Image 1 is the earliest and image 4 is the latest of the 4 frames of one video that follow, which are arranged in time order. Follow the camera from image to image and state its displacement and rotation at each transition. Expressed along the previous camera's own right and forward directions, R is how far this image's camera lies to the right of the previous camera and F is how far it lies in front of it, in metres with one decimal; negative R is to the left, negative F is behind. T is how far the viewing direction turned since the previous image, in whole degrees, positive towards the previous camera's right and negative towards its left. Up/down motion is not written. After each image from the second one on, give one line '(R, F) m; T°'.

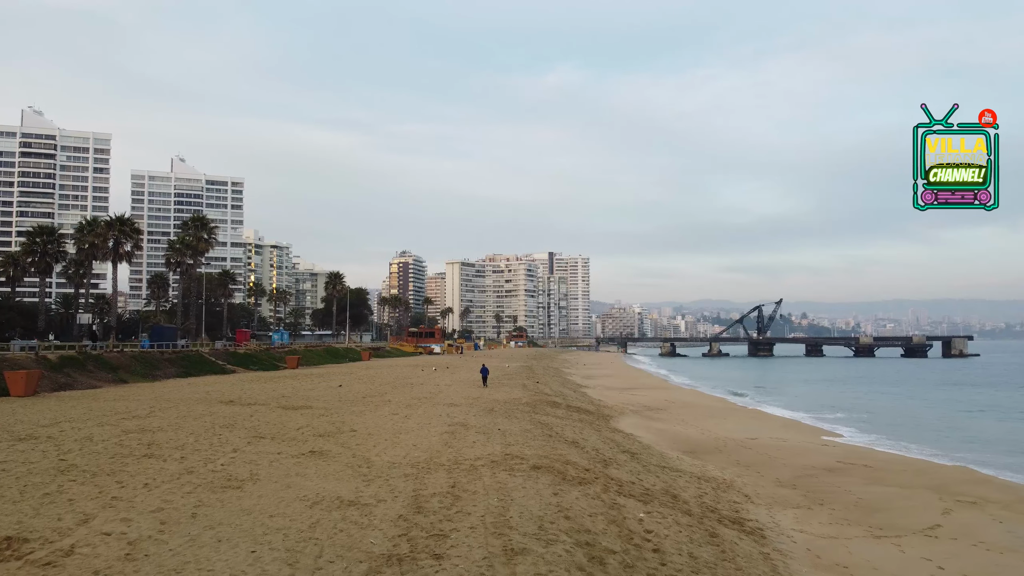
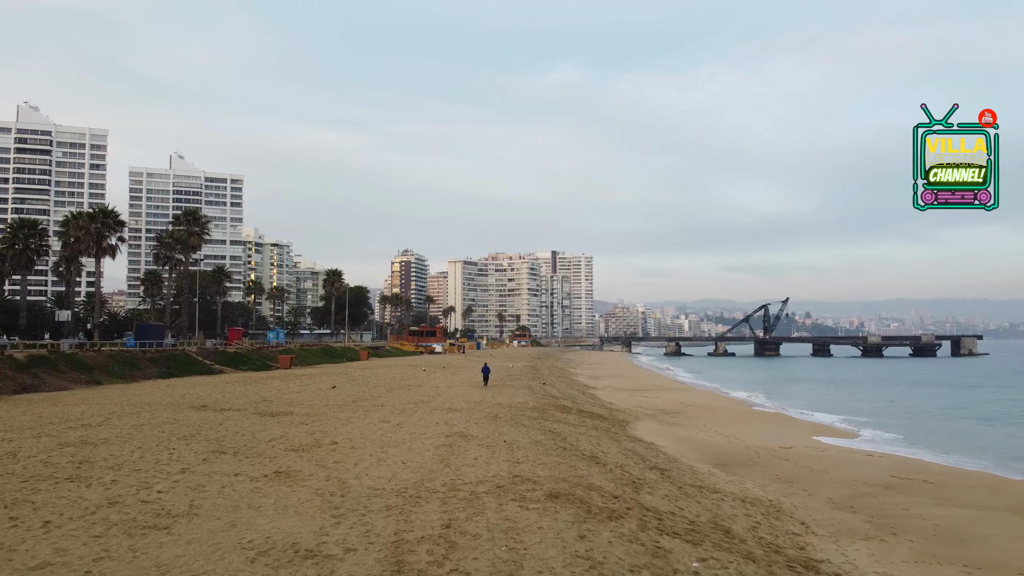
(-0.2, +2.6) m; 0°
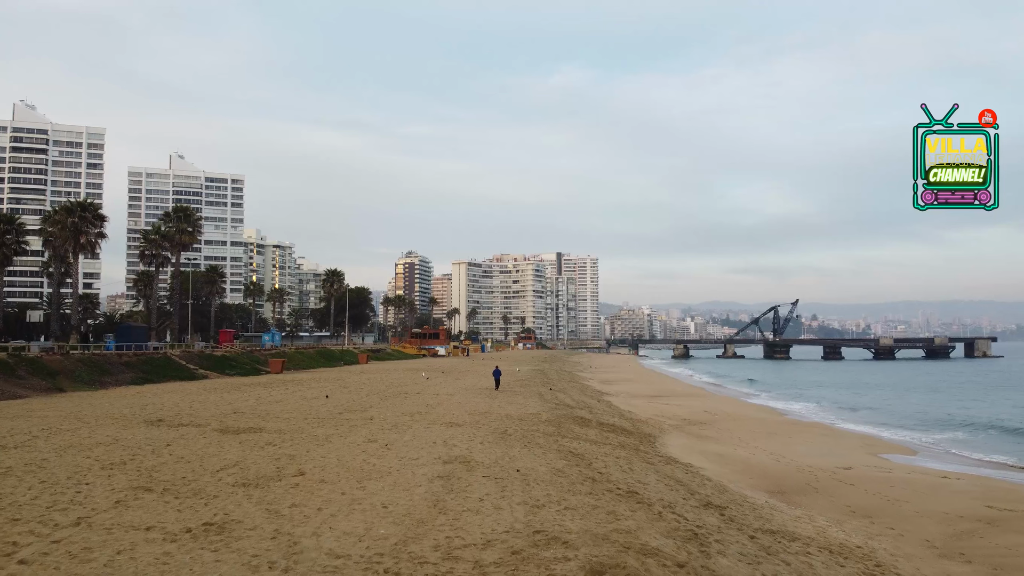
(-0.2, +3.3) m; 0°
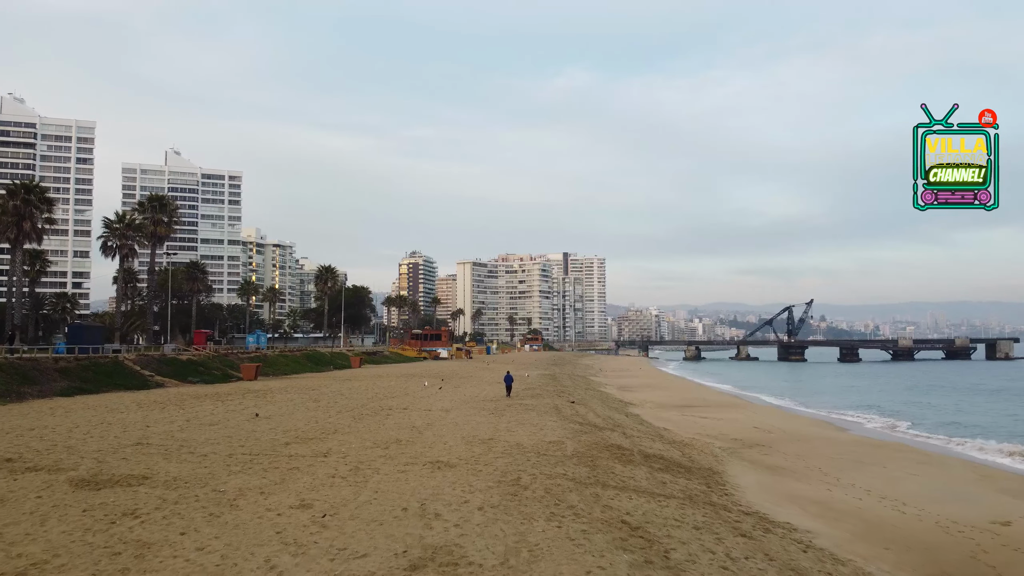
(-0.2, +5.8) m; -1°
